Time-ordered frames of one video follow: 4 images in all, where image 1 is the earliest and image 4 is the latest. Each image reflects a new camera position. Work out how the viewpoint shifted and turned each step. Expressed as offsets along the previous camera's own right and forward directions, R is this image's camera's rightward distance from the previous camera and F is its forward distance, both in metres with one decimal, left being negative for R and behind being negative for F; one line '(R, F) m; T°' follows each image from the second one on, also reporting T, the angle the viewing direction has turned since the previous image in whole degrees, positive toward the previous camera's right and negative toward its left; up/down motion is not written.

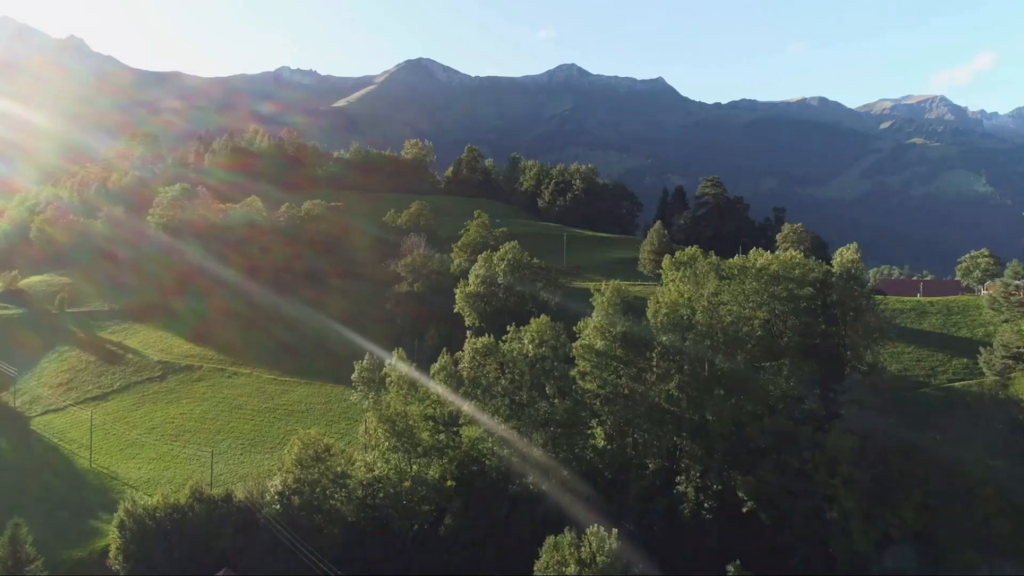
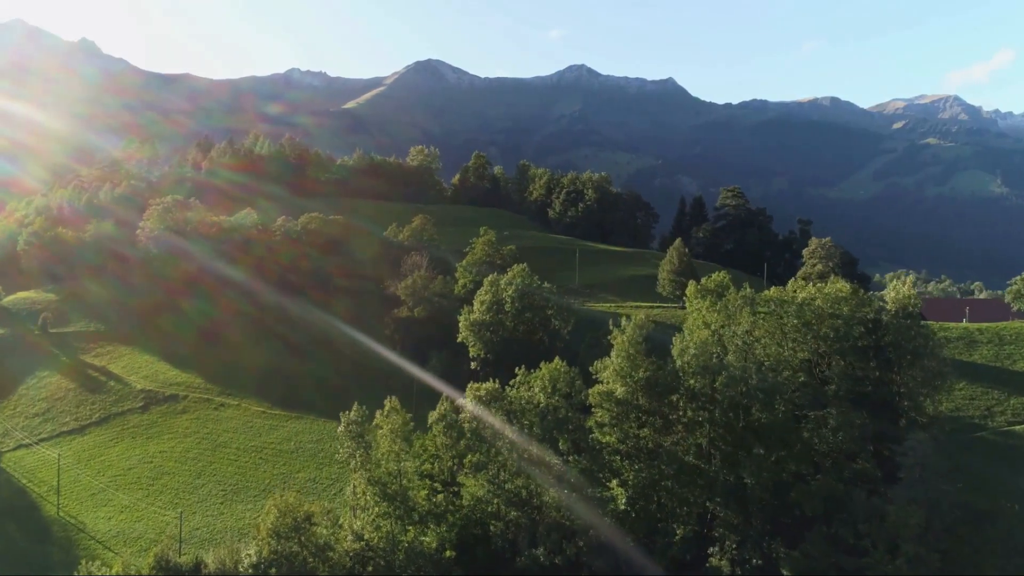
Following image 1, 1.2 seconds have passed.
(0.0, +4.7) m; -1°
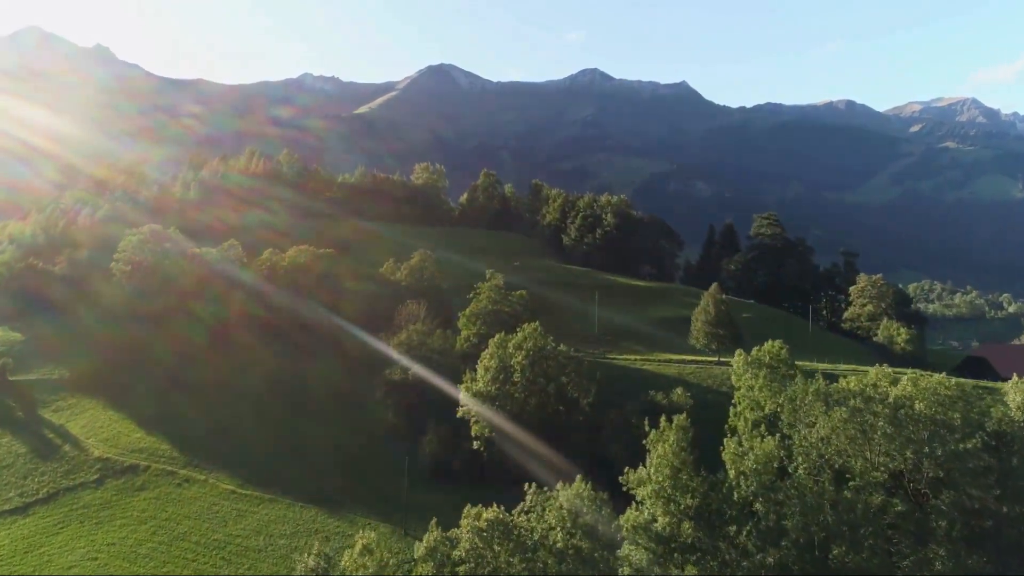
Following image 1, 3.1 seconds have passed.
(+0.1, +7.9) m; -1°
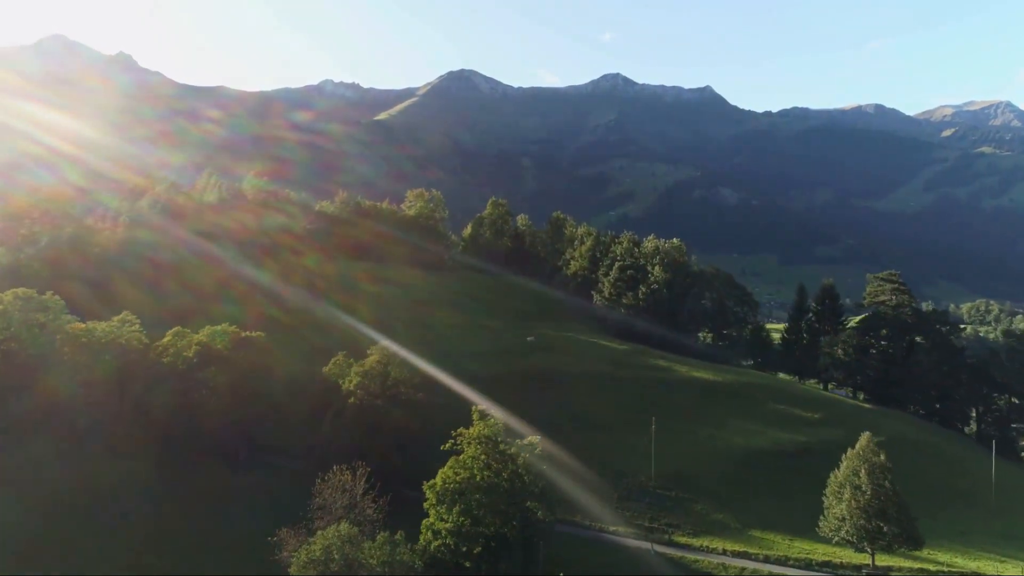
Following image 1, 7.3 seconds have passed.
(+0.6, +22.3) m; -2°
